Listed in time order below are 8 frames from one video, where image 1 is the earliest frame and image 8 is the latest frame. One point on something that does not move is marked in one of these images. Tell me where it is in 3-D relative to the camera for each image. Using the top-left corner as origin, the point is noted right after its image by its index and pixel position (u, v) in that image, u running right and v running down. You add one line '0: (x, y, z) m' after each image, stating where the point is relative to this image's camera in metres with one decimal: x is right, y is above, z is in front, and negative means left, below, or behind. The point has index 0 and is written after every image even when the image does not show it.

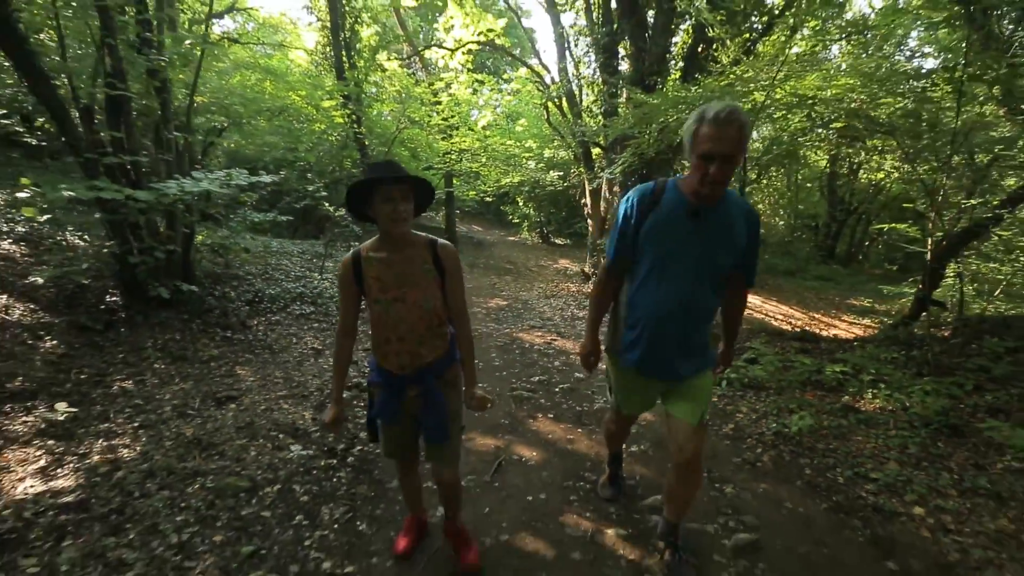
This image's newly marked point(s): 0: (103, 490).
0: (-2.4, -1.2, +2.8) m
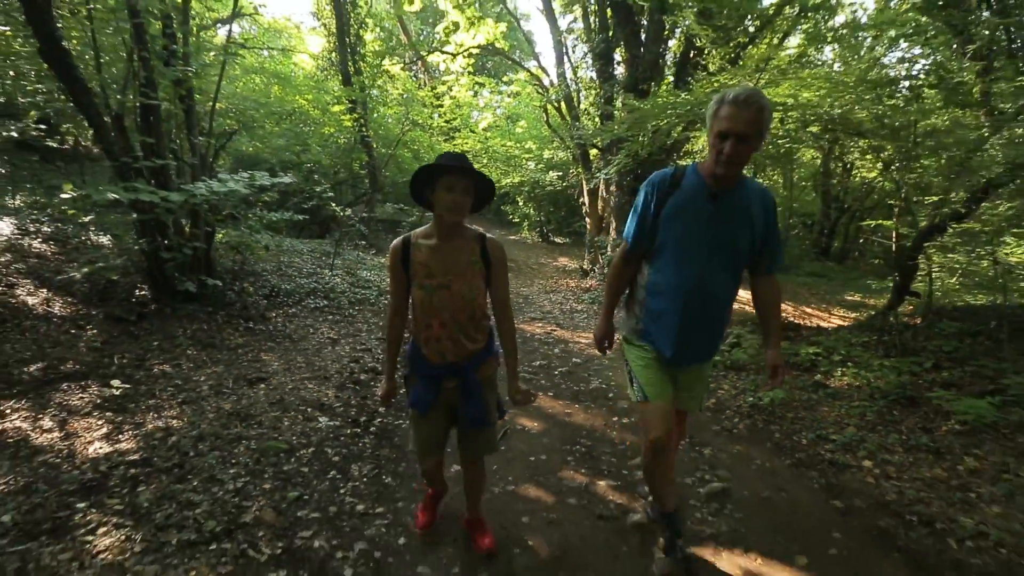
0: (-2.3, -1.1, +3.2) m
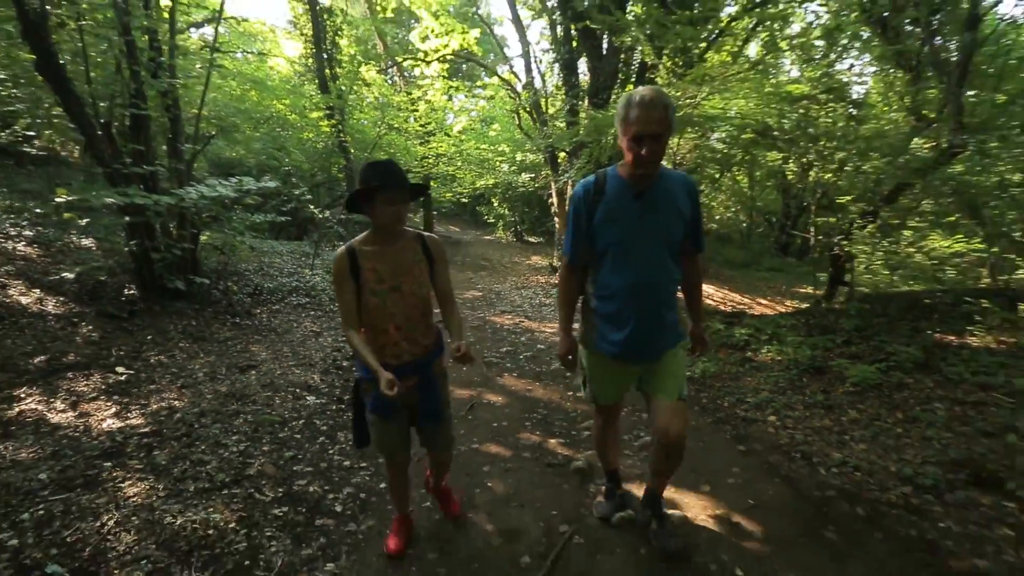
0: (-2.6, -1.0, +3.7) m
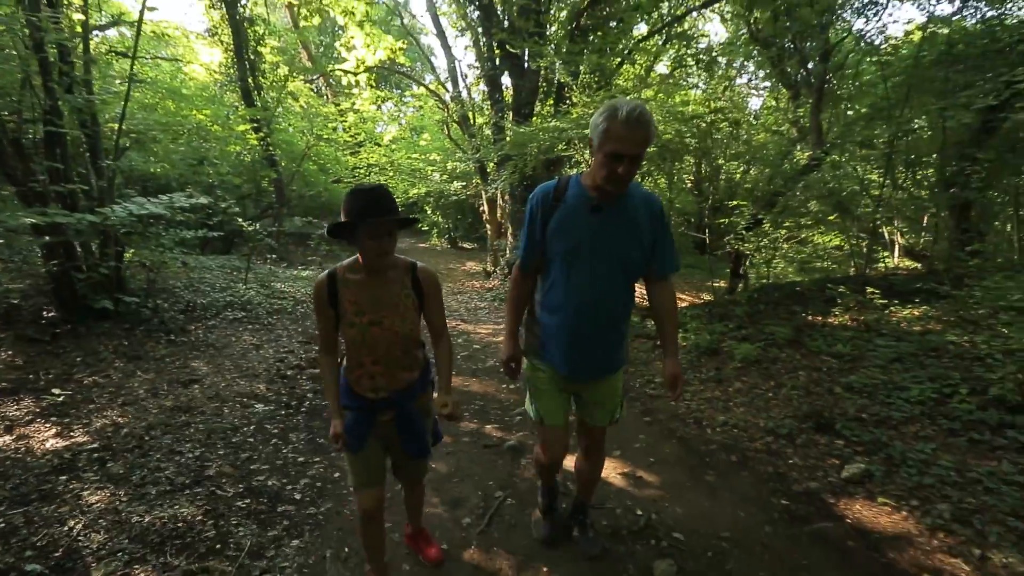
0: (-3.1, -1.2, +3.8) m
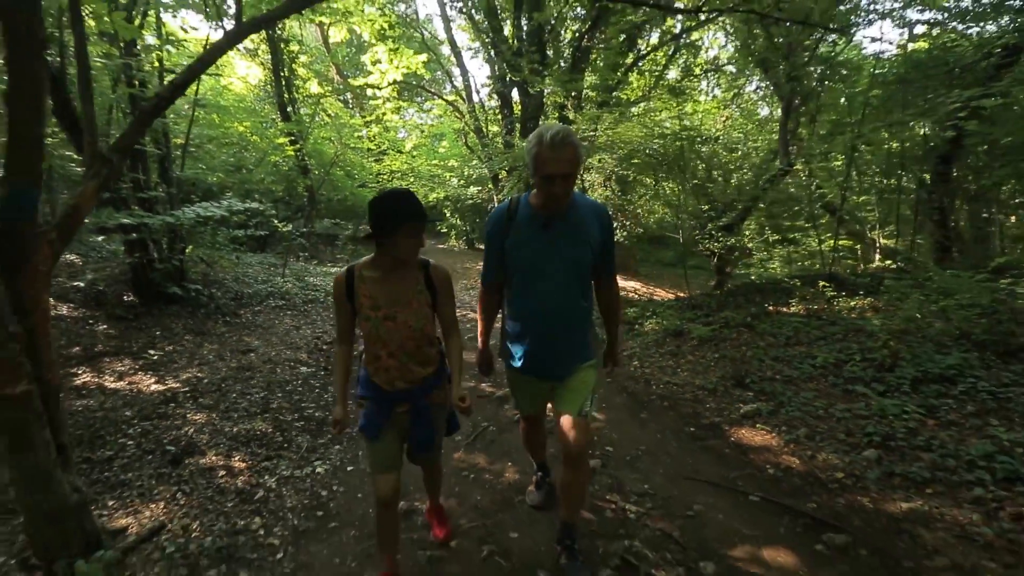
0: (-3.2, -1.0, +5.0) m
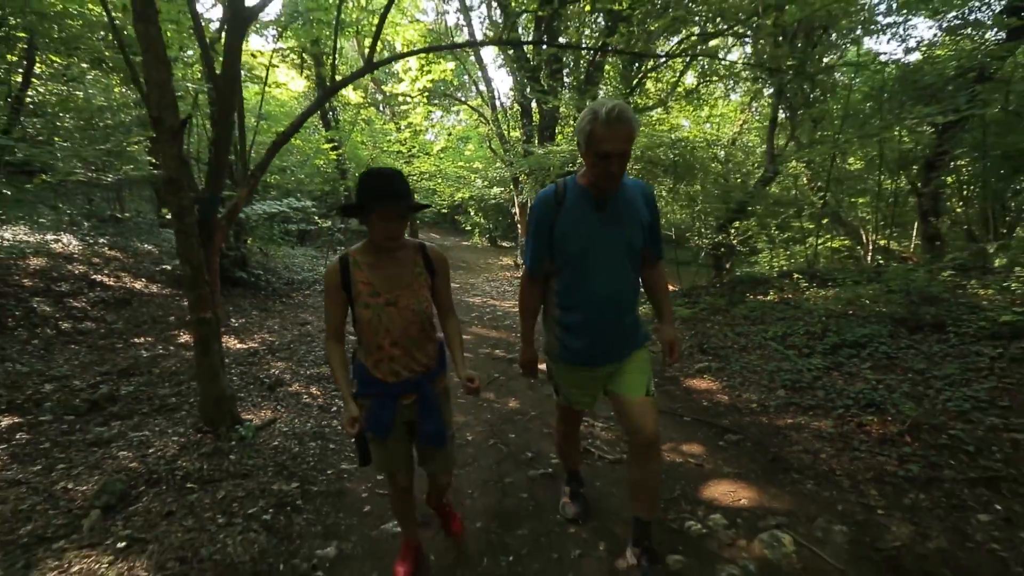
0: (-3.1, -0.8, +6.4) m
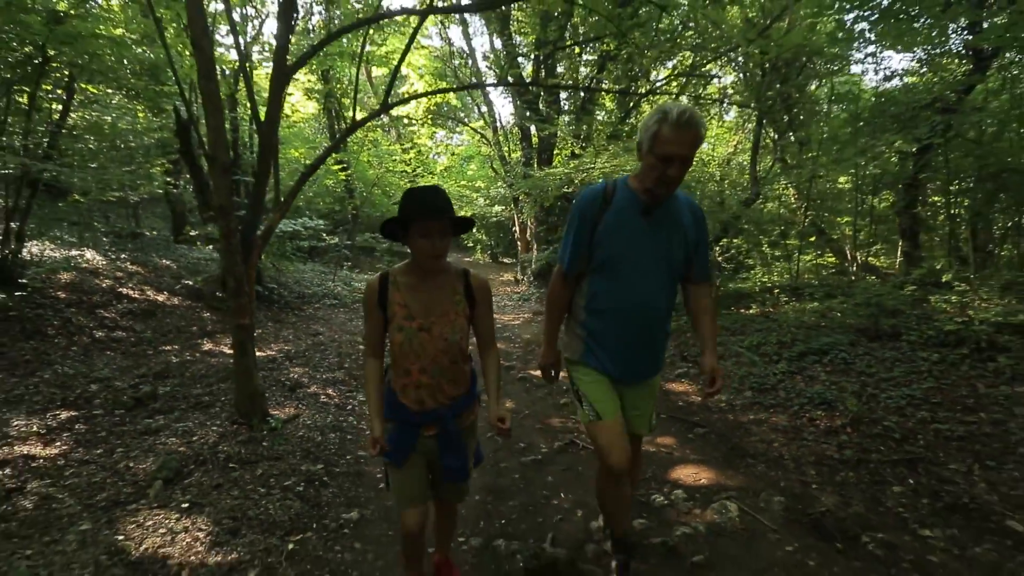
0: (-3.1, -0.9, +6.9) m
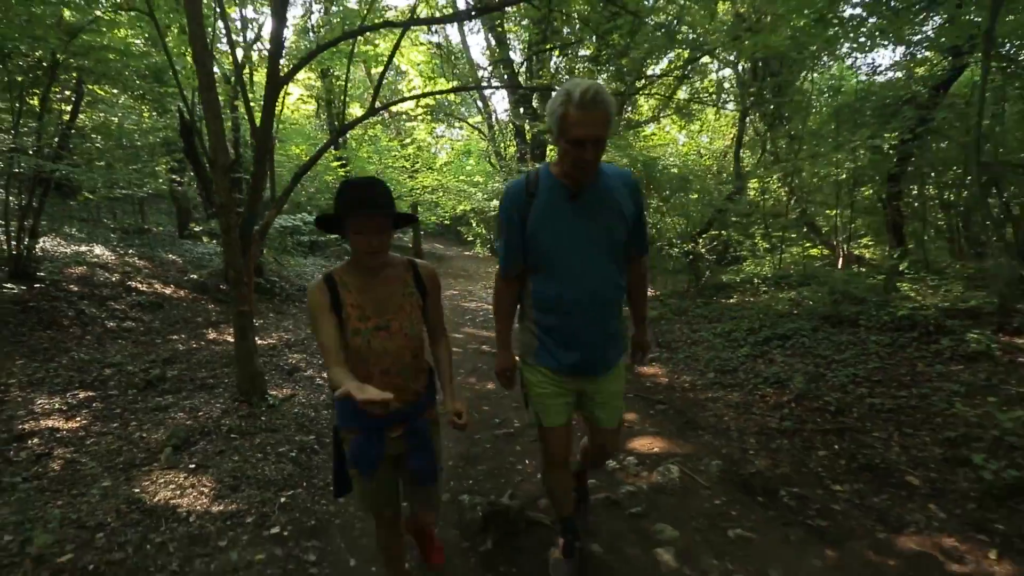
0: (-3.3, -0.8, +7.3) m
